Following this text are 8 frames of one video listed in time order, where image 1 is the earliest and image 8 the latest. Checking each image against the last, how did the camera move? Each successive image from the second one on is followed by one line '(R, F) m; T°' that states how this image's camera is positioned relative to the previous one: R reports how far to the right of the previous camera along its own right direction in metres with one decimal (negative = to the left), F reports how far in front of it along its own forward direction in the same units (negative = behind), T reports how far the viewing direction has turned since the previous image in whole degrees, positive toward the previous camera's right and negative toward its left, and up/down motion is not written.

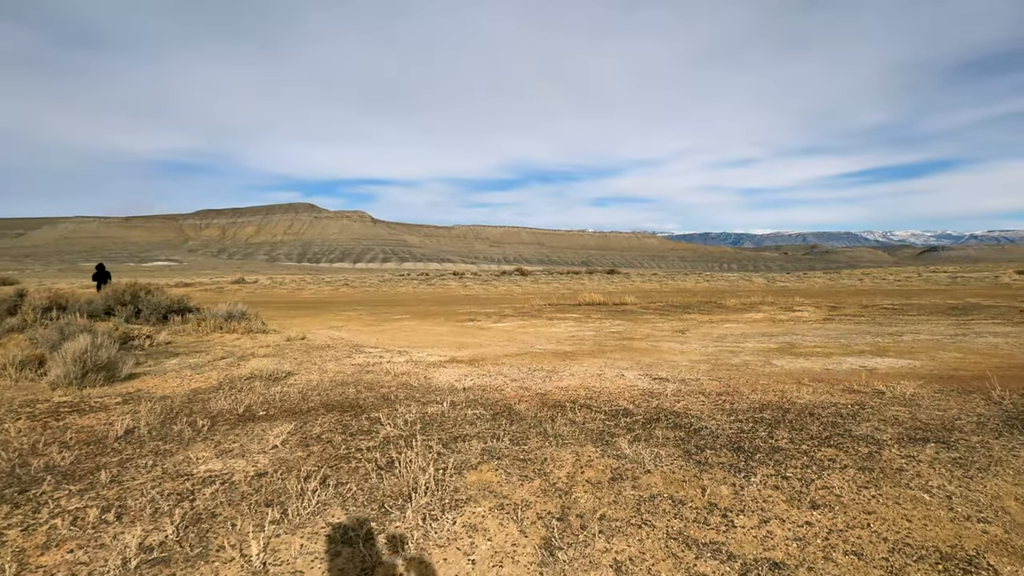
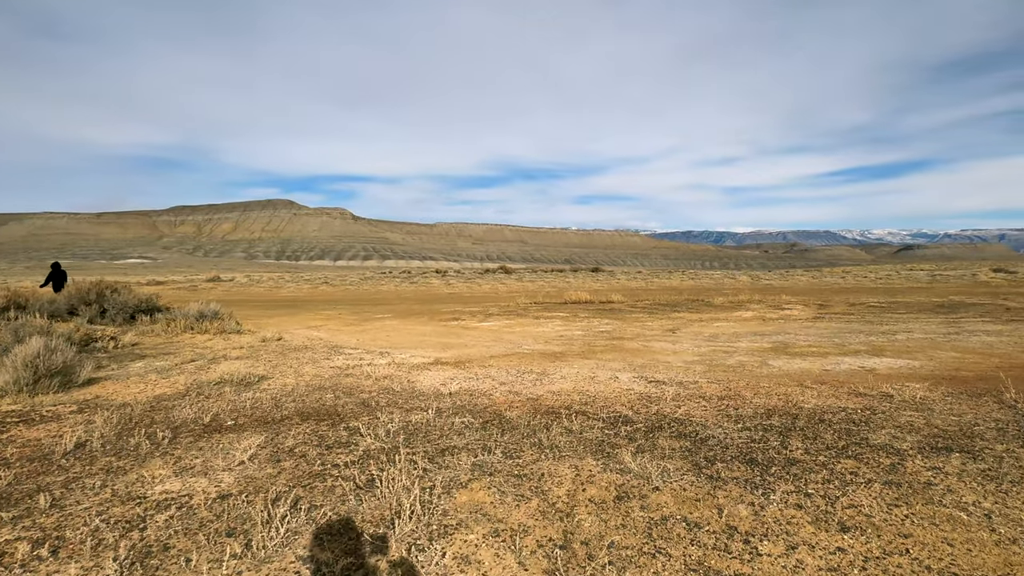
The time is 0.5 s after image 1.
(-0.1, +0.3) m; +2°
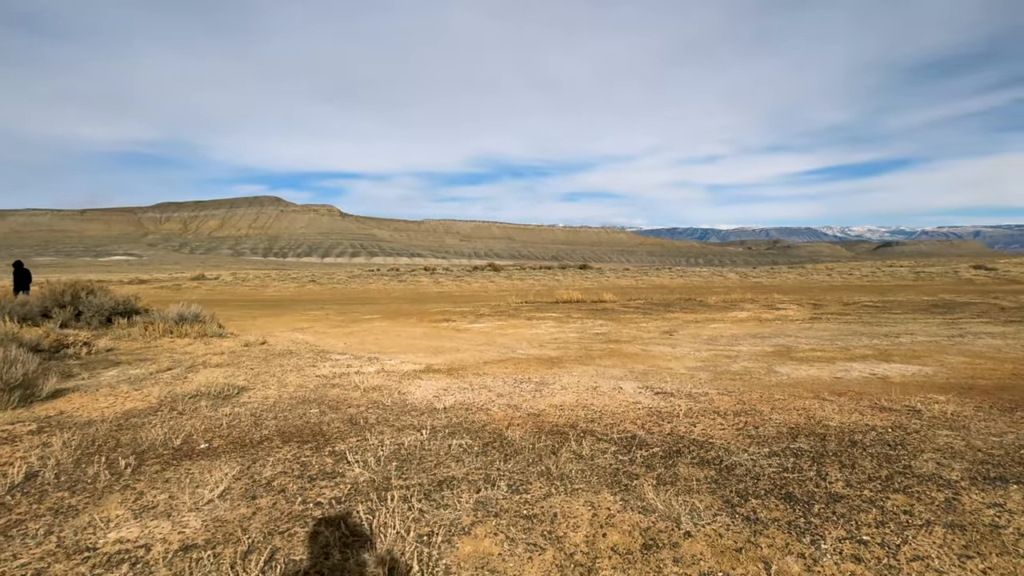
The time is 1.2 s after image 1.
(-0.1, +0.4) m; +2°
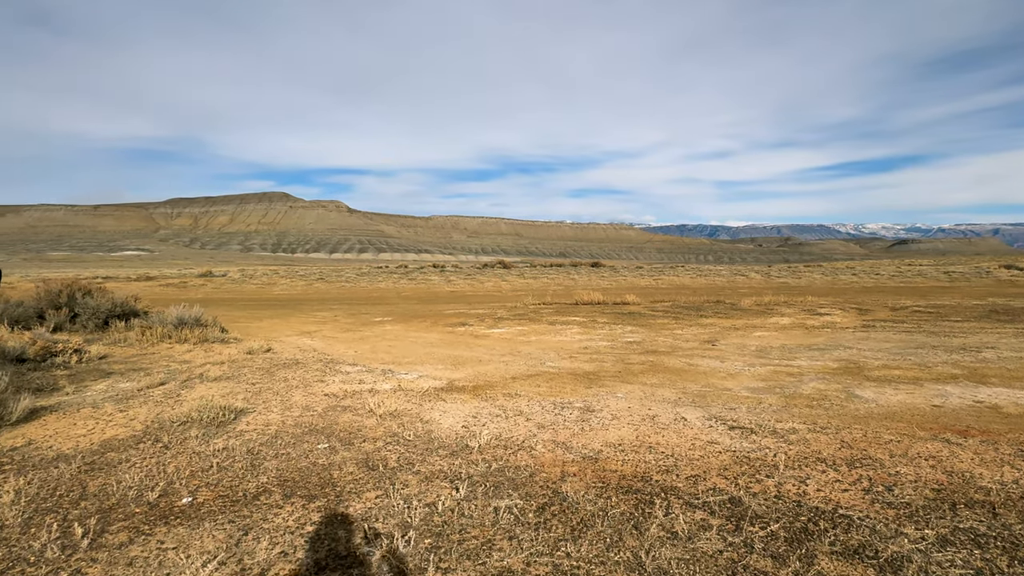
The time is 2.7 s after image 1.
(-0.4, +0.9) m; -1°
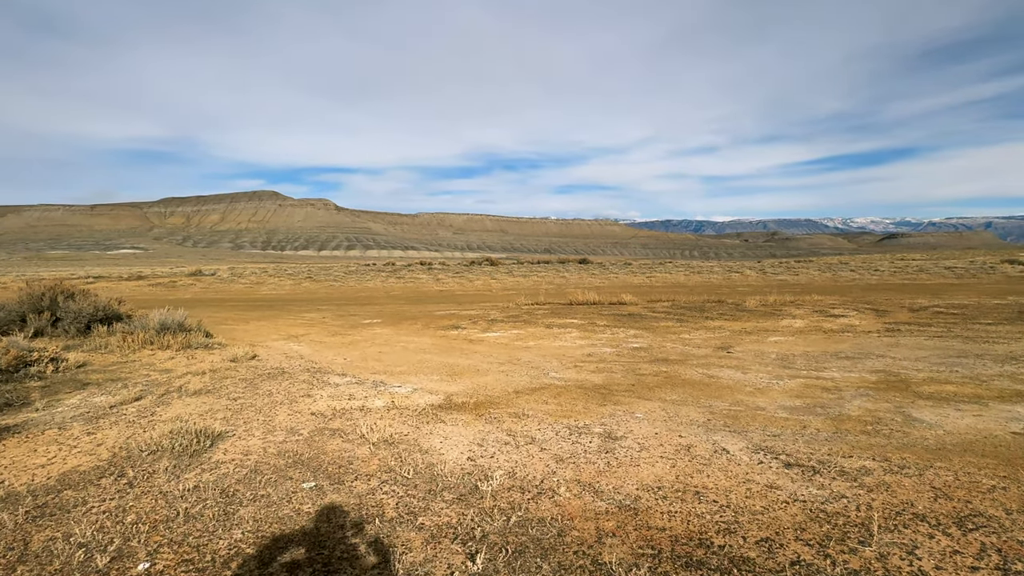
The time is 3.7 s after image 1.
(-0.2, +0.8) m; +1°
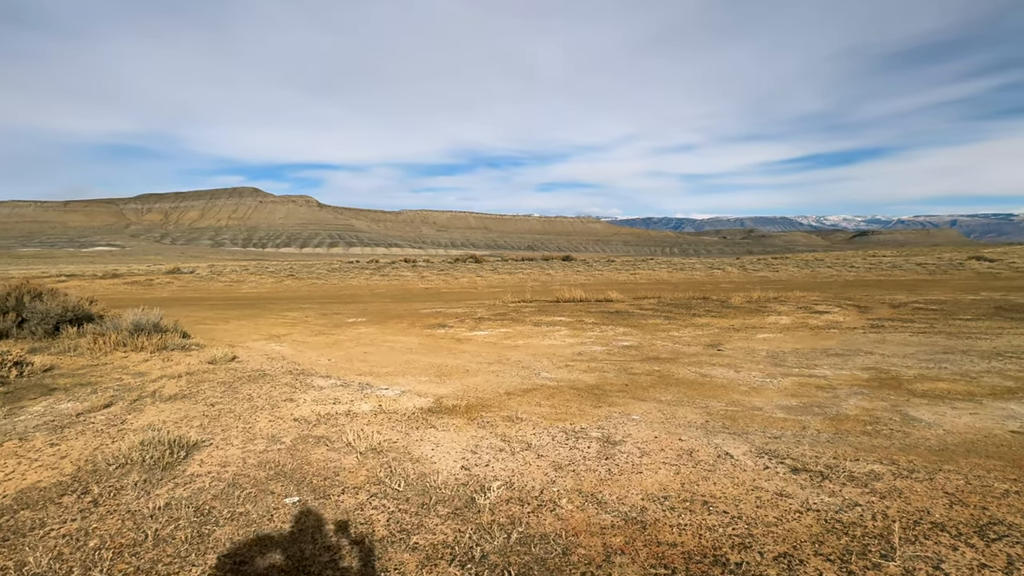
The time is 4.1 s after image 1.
(-0.1, +0.2) m; +2°
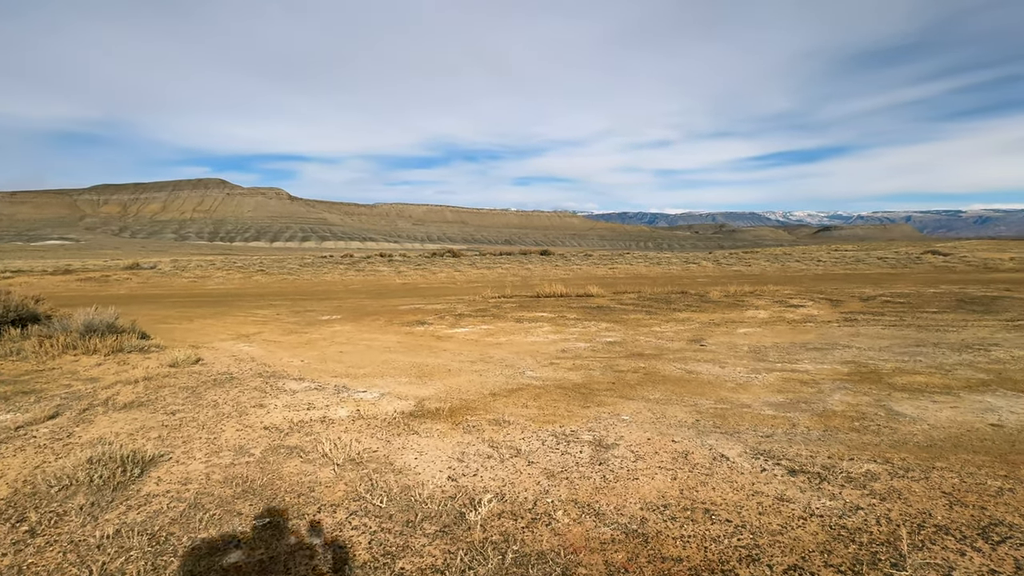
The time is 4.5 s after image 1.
(-0.1, +0.2) m; +3°
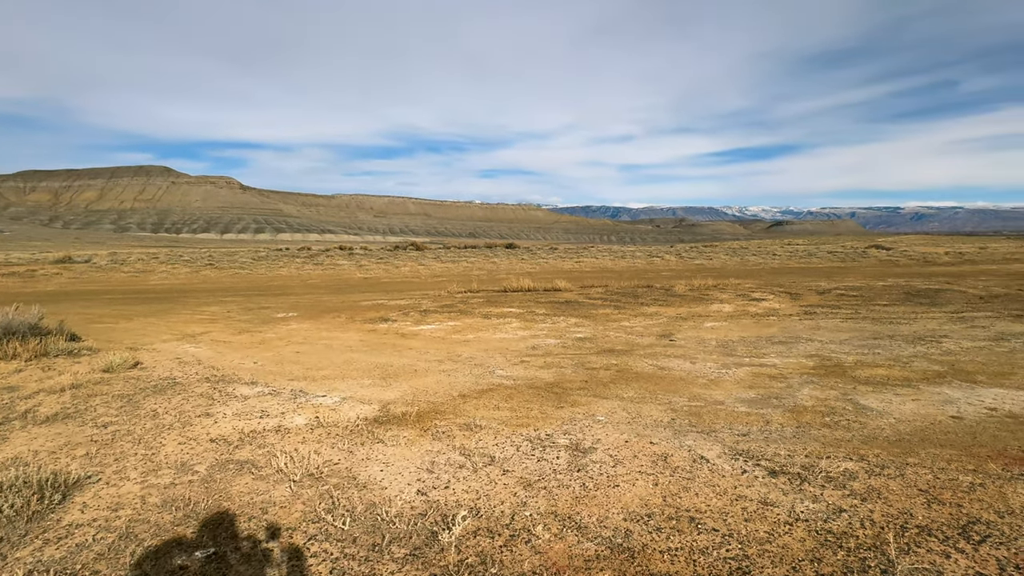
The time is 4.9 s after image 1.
(-0.1, +0.2) m; +4°
